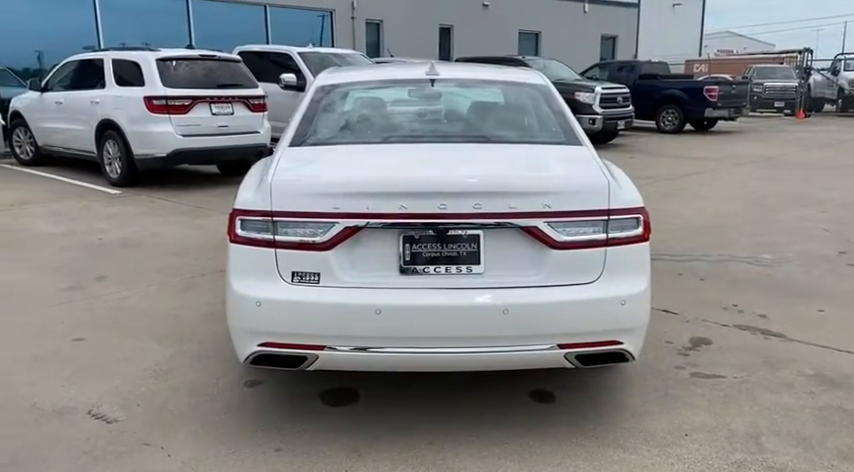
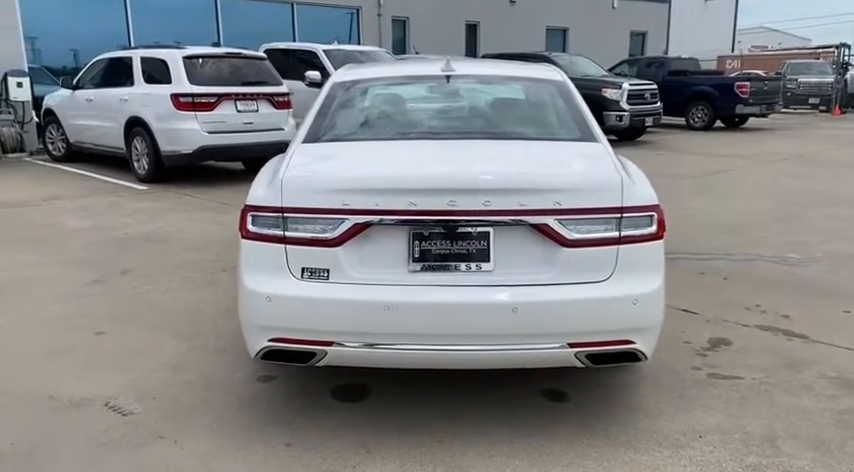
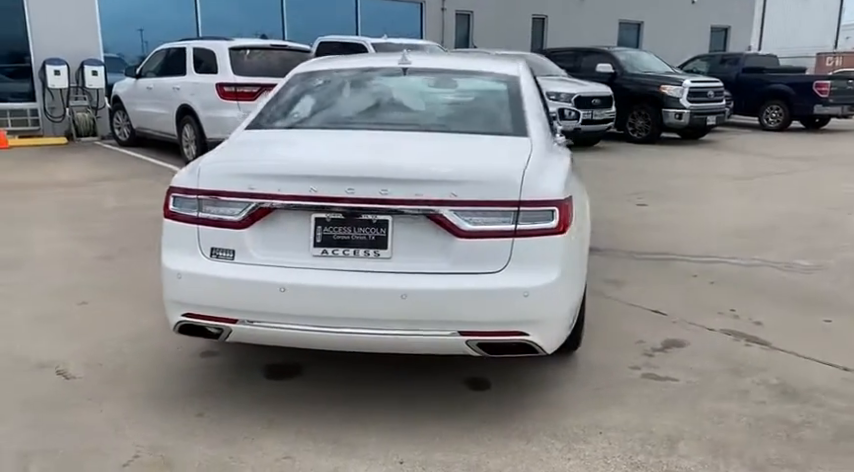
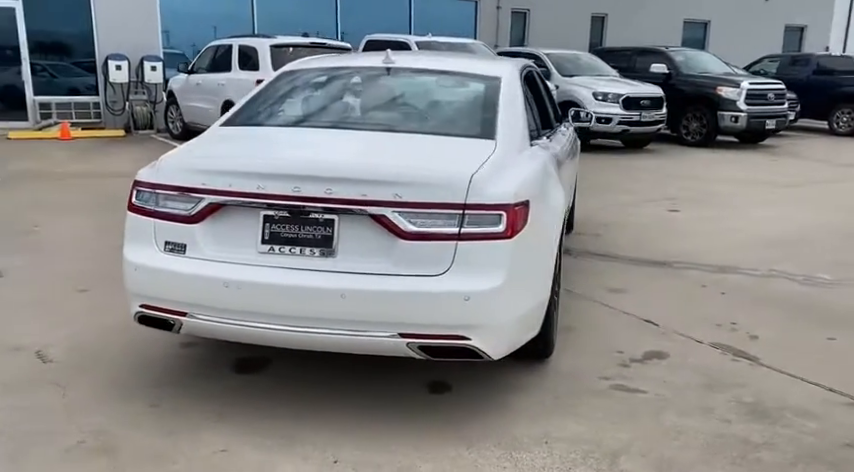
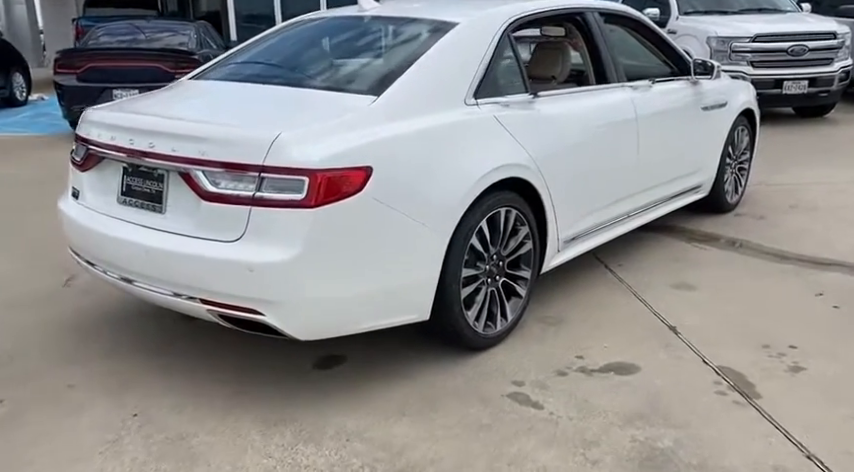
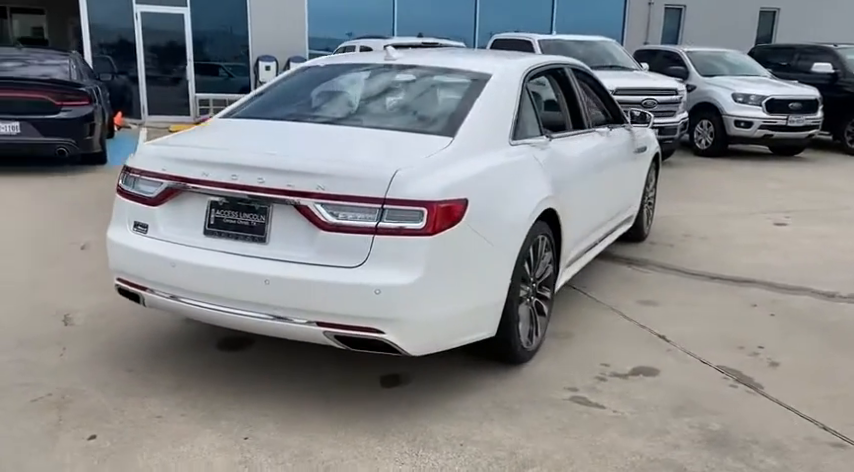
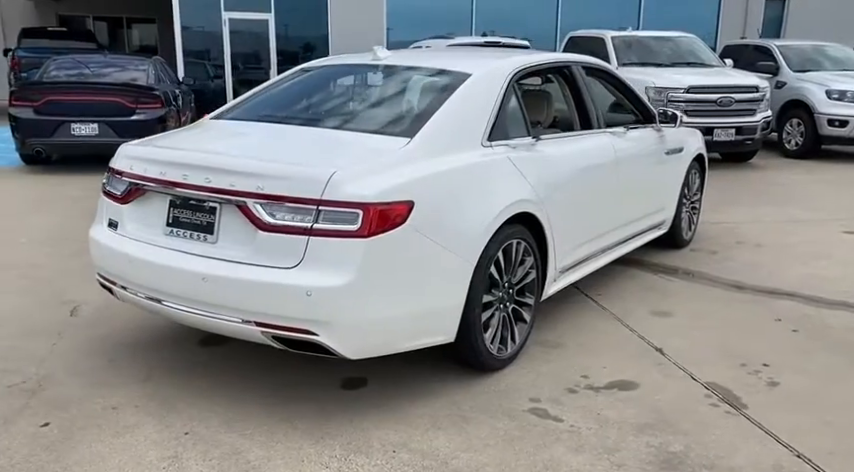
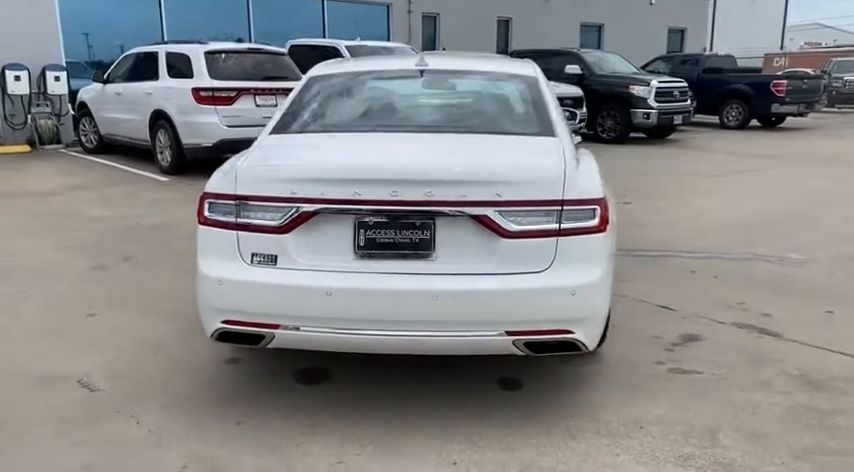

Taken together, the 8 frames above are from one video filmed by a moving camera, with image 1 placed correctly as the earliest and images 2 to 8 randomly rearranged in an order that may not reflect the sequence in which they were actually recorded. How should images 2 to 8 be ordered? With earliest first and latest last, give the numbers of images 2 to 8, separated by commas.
2, 8, 3, 4, 6, 7, 5
